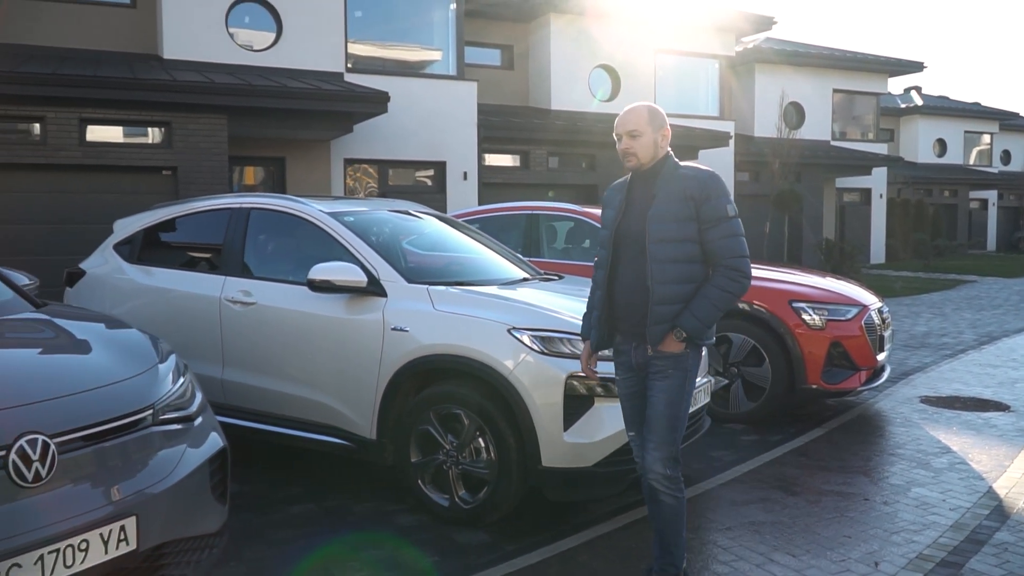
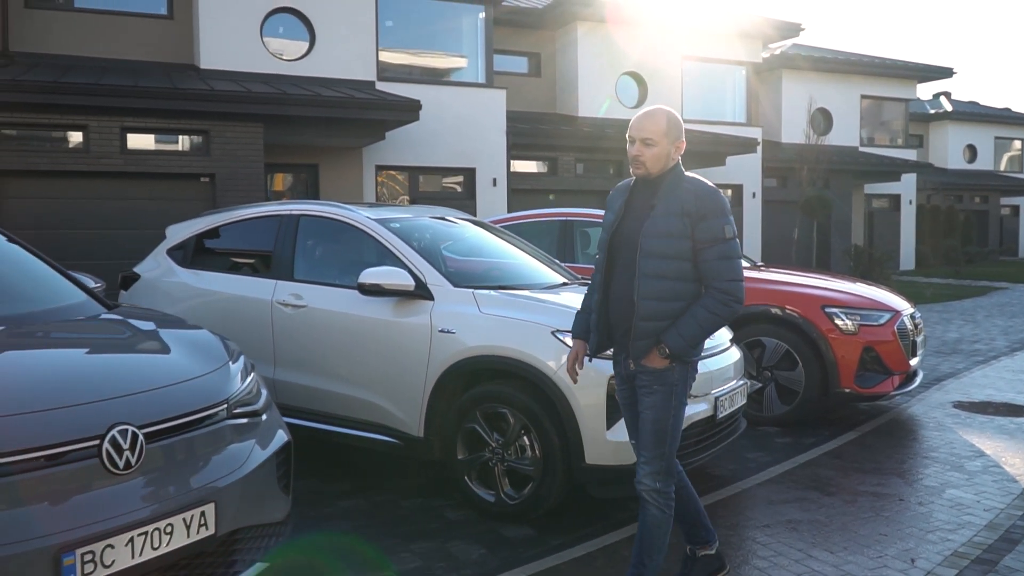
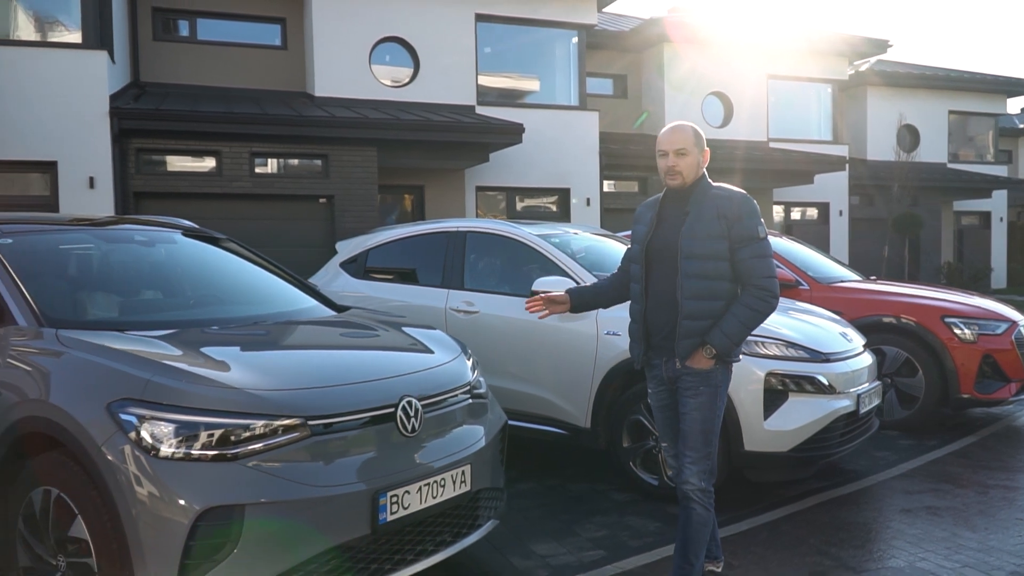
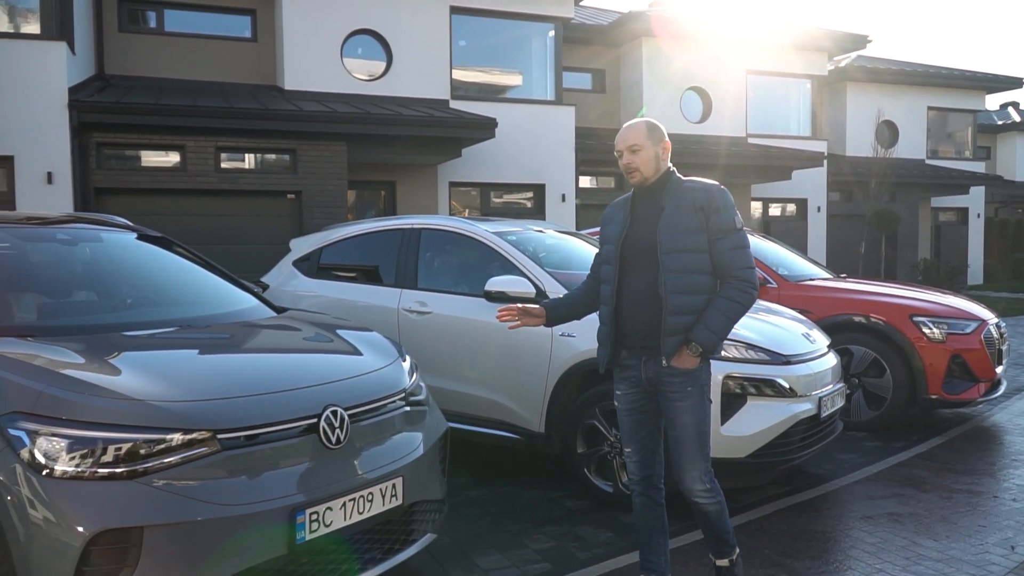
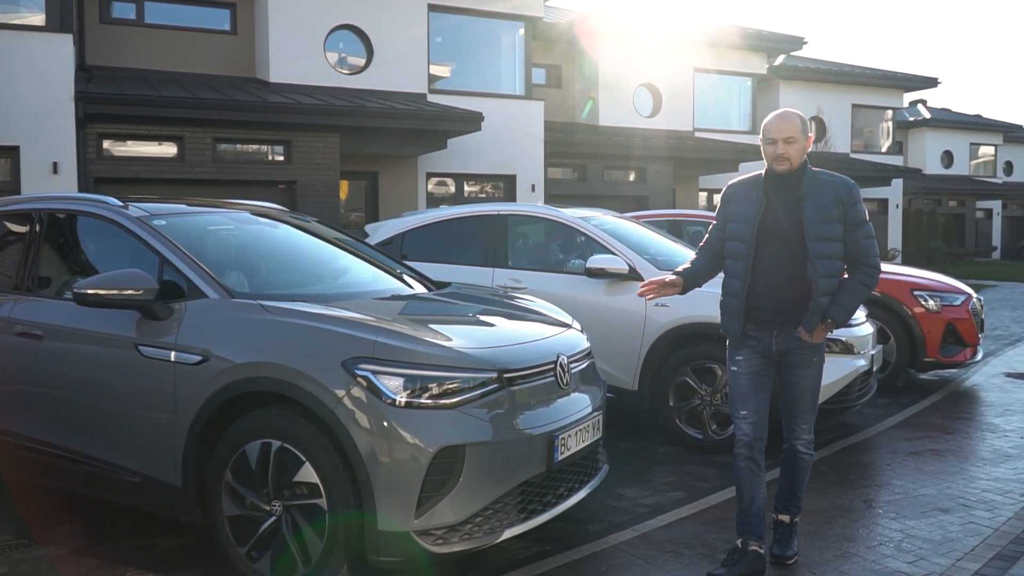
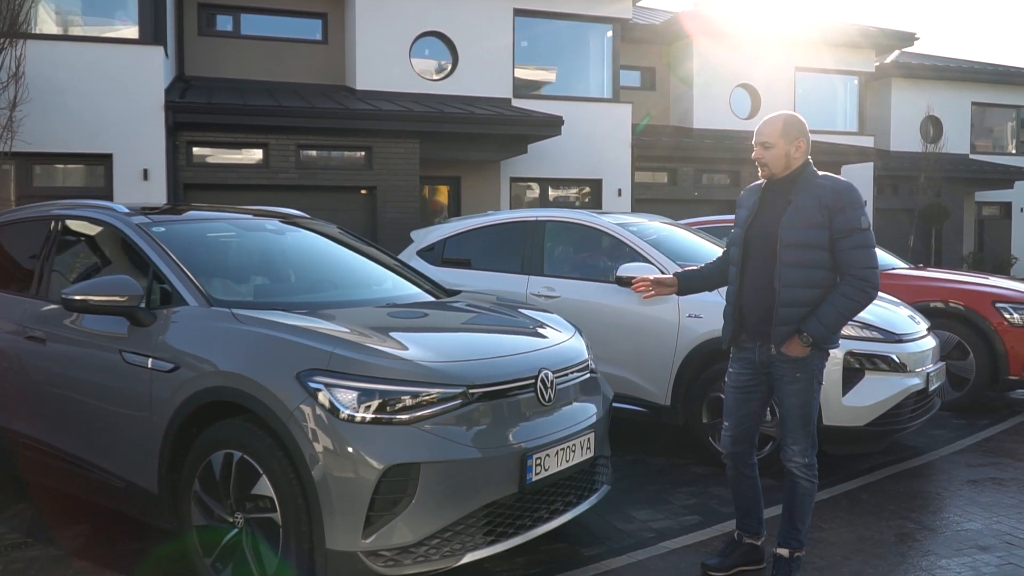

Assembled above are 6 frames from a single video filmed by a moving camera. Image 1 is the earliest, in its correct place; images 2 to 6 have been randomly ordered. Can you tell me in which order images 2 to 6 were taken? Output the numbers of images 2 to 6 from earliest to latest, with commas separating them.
2, 4, 3, 6, 5
